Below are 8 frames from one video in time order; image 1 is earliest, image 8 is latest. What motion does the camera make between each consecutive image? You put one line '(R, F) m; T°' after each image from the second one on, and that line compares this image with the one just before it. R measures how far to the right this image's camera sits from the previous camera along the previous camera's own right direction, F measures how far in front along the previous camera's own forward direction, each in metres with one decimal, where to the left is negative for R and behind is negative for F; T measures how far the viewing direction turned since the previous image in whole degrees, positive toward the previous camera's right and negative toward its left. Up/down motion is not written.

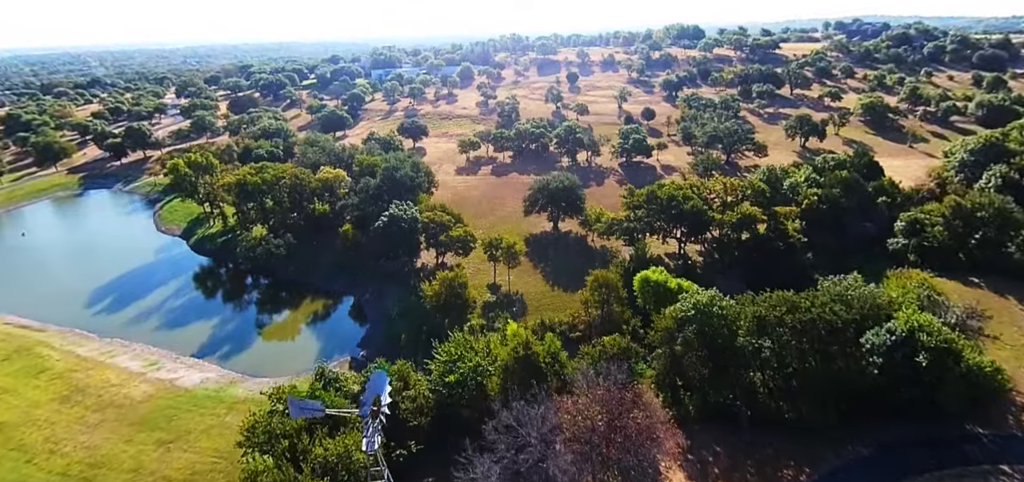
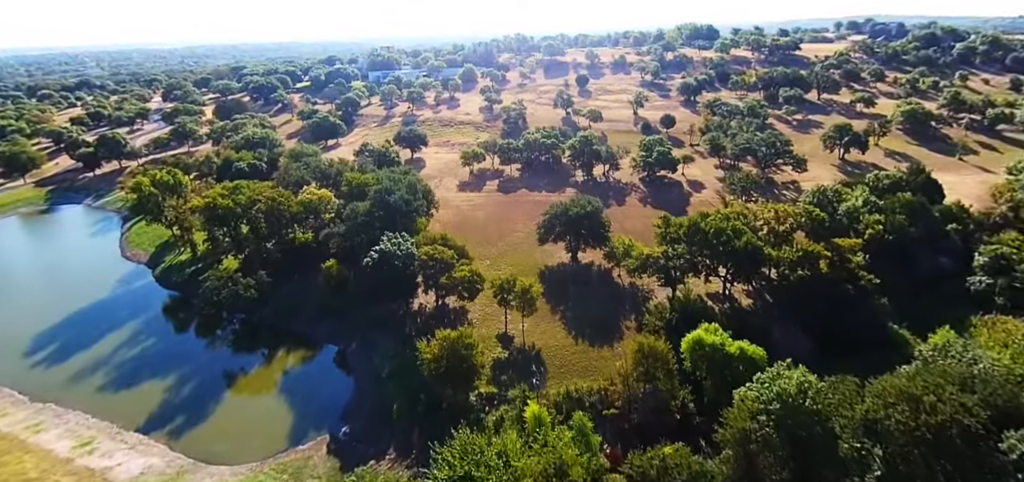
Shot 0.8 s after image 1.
(-1.2, +8.3) m; 0°
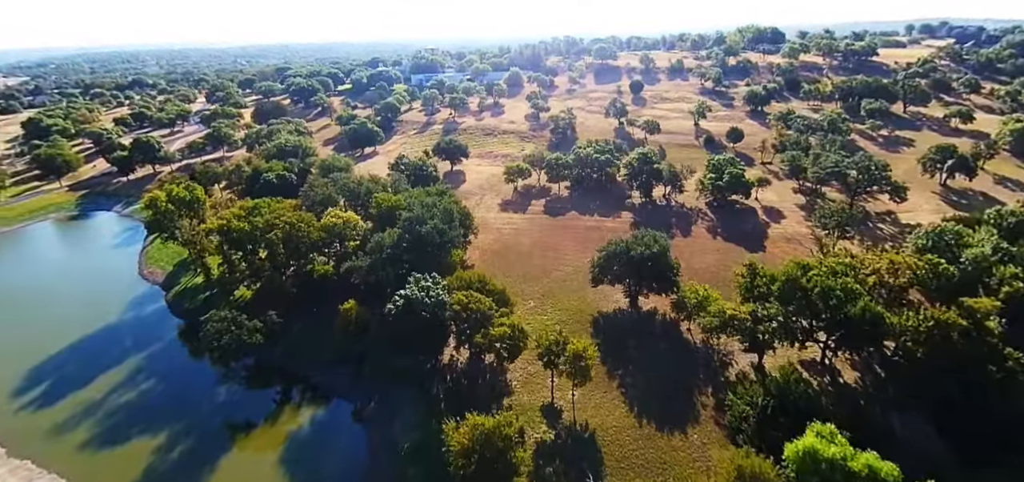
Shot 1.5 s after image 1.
(-1.2, +7.3) m; -4°
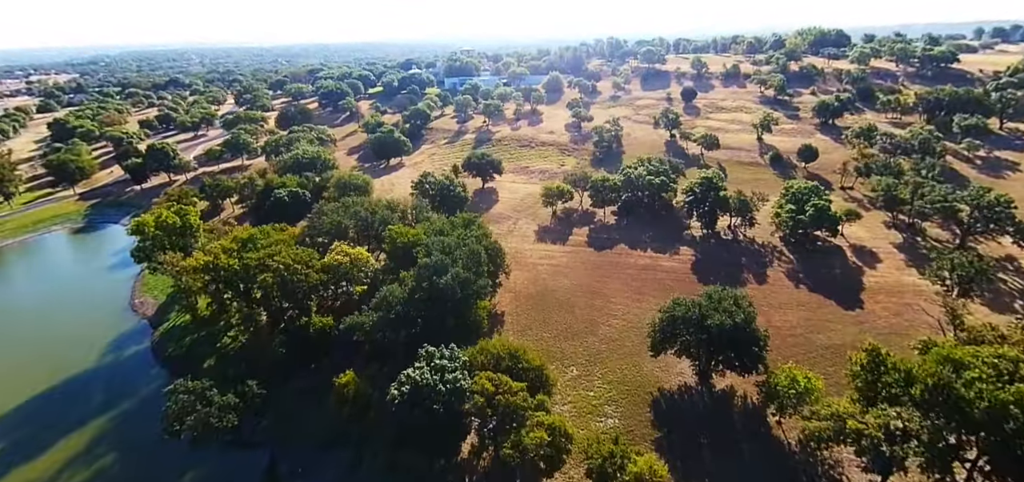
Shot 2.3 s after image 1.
(-0.8, +8.5) m; -4°
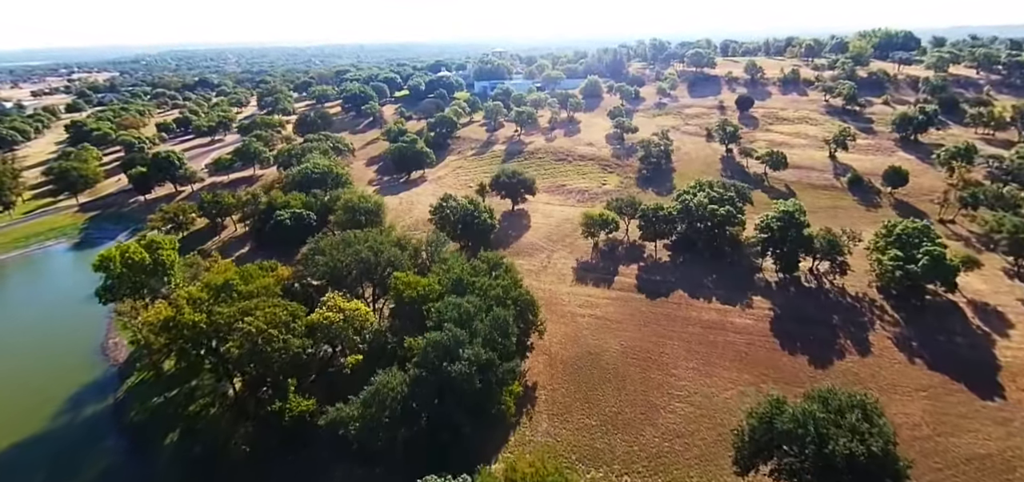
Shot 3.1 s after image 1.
(-0.7, +8.7) m; -3°
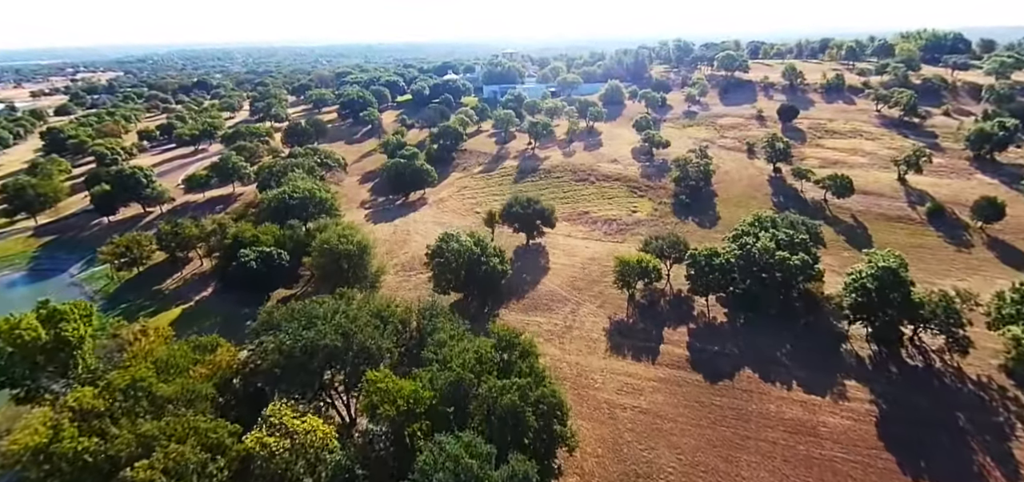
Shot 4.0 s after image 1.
(-0.7, +9.8) m; -1°
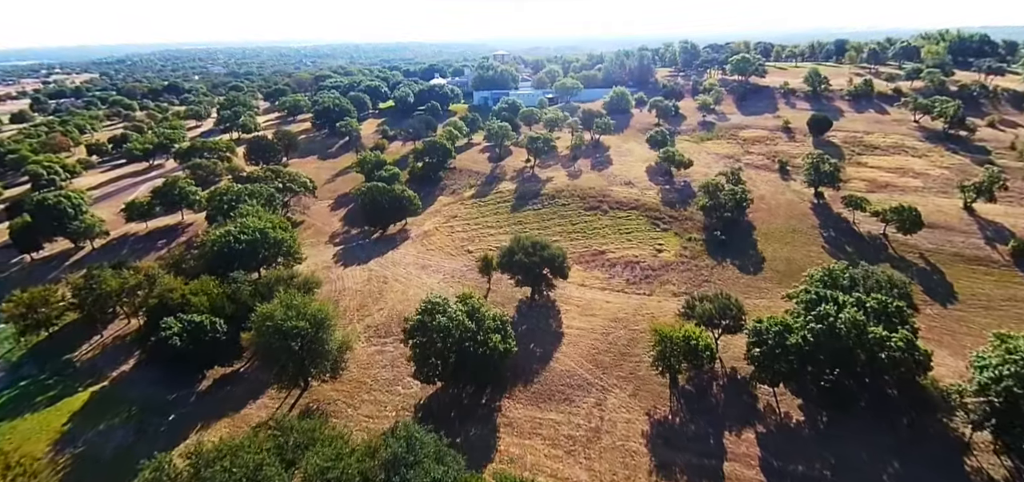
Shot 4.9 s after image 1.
(-0.9, +10.0) m; +1°
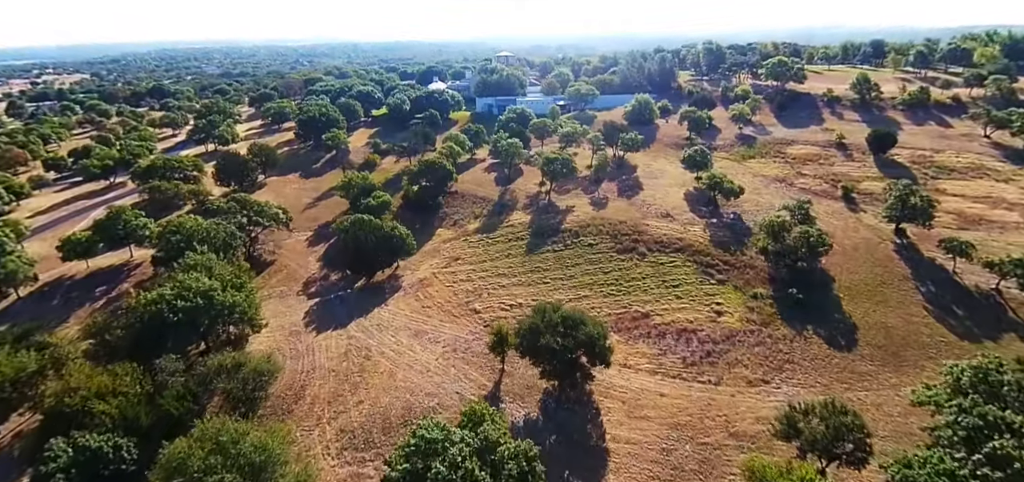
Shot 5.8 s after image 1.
(-1.4, +10.1) m; 0°
